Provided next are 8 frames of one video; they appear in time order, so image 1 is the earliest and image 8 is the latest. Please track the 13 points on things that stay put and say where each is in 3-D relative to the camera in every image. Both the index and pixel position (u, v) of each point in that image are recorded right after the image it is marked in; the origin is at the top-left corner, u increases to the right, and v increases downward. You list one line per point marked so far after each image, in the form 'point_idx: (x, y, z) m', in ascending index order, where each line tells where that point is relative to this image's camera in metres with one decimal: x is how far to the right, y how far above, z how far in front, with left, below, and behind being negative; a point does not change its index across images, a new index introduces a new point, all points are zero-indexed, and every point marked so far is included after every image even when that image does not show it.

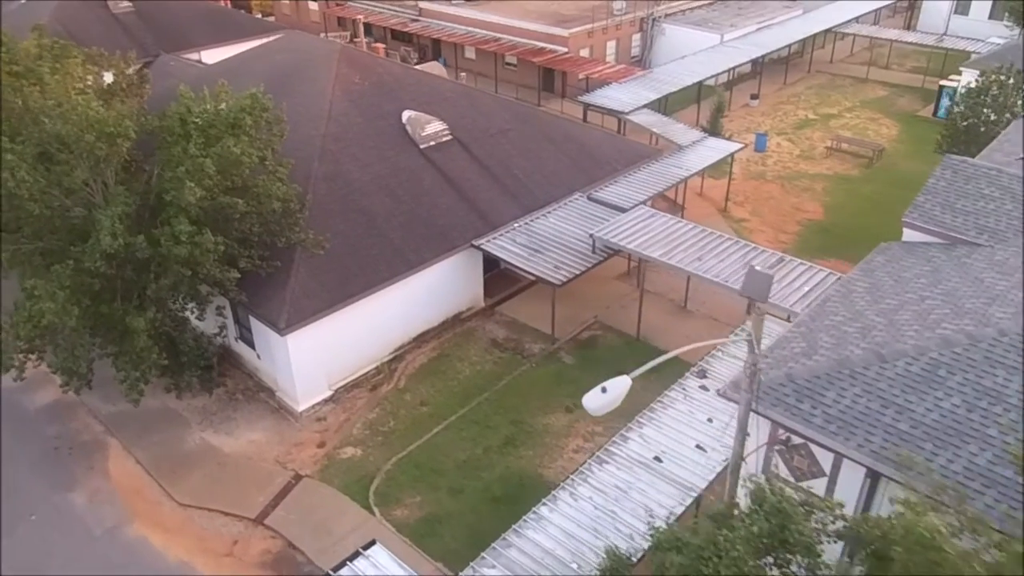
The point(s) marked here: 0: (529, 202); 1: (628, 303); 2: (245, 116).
0: (+0.6, +3.1, +19.7) m
1: (+4.1, -0.6, +19.5) m
2: (-7.0, +4.5, +14.5) m
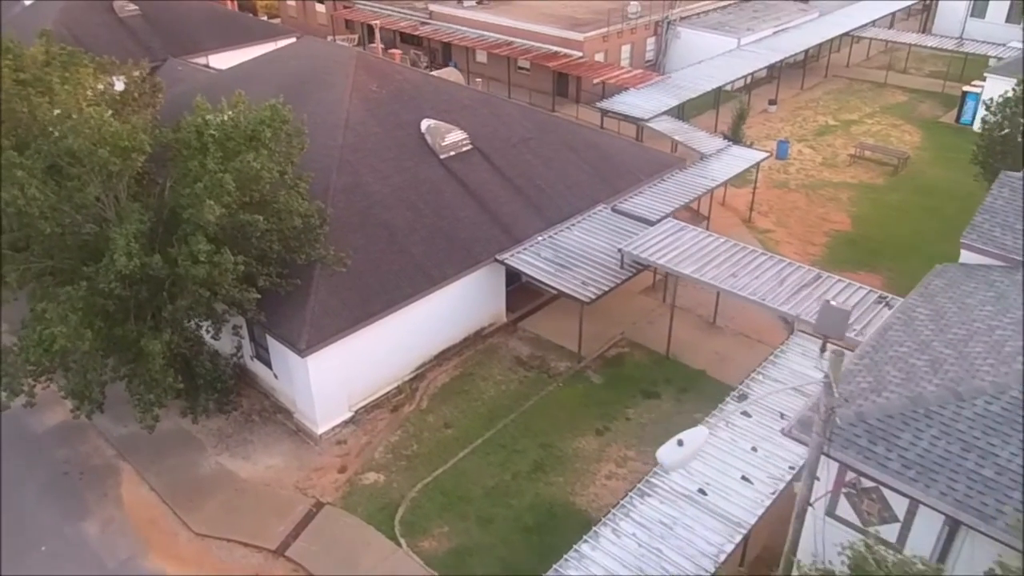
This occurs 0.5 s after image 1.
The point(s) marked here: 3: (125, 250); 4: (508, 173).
0: (+1.4, +2.6, +19.0) m
1: (+4.9, -1.1, +18.8) m
2: (-6.2, +4.0, +13.9) m
3: (-8.8, +0.9, +12.6) m
4: (-0.1, +4.1, +19.4) m
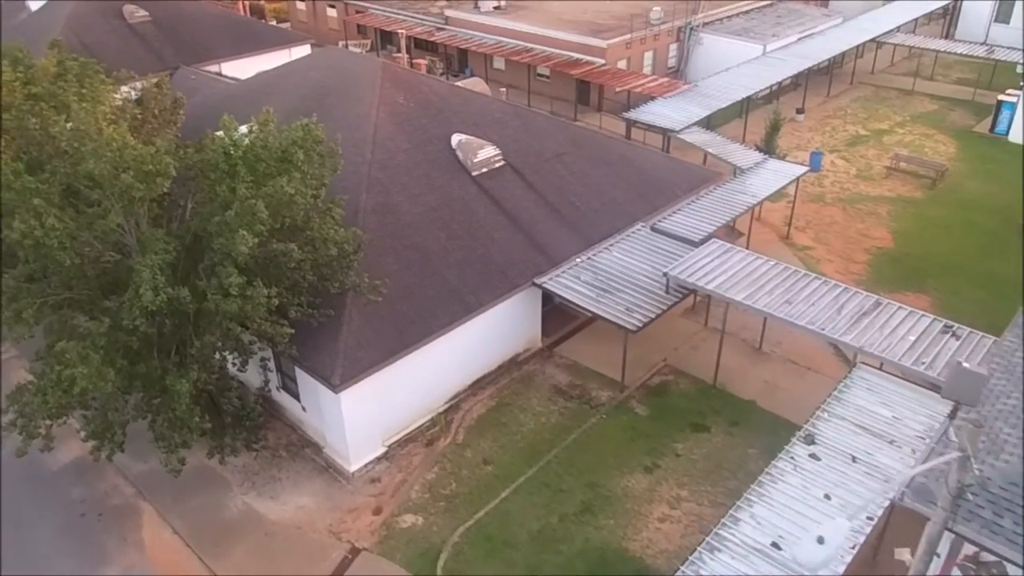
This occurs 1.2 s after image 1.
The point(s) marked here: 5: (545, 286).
0: (+2.6, +1.8, +18.2) m
1: (+6.1, -1.8, +18.0) m
2: (-5.1, +3.2, +13.0) m
3: (-7.6, +0.1, +11.7) m
4: (+1.0, +3.3, +18.6) m
5: (+1.0, +0.1, +16.7) m
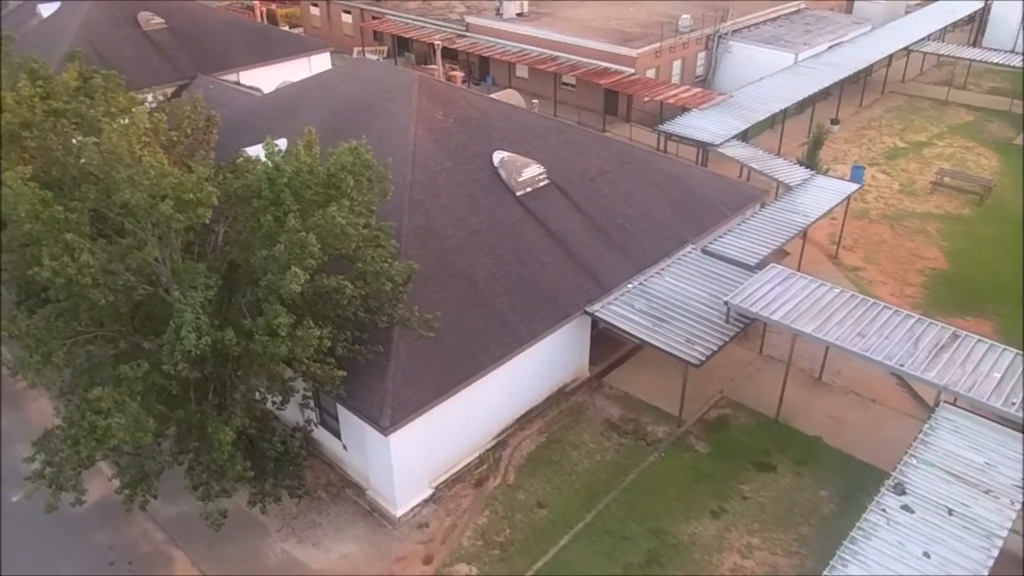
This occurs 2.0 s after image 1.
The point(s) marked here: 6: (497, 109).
0: (+4.0, +1.0, +17.2) m
1: (+7.5, -2.7, +17.1) m
2: (-3.6, +2.4, +12.1) m
3: (-6.2, -0.7, +10.7) m
4: (+2.5, +2.5, +17.6) m
5: (+2.4, -0.8, +15.7) m
6: (-0.5, +6.2, +19.1) m
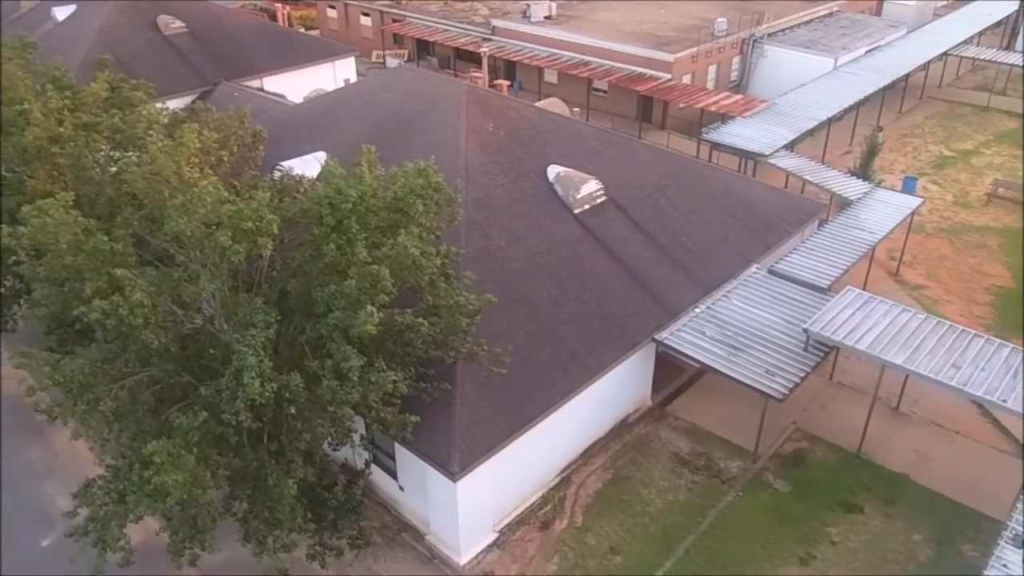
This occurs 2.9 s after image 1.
0: (+5.7, +0.3, +16.2) m
1: (+9.2, -3.4, +16.1) m
2: (-1.9, +1.7, +11.0) m
3: (-4.5, -1.4, +9.7) m
4: (+4.1, +1.8, +16.6) m
5: (+4.1, -1.5, +14.7) m
6: (+1.2, +5.5, +18.1) m
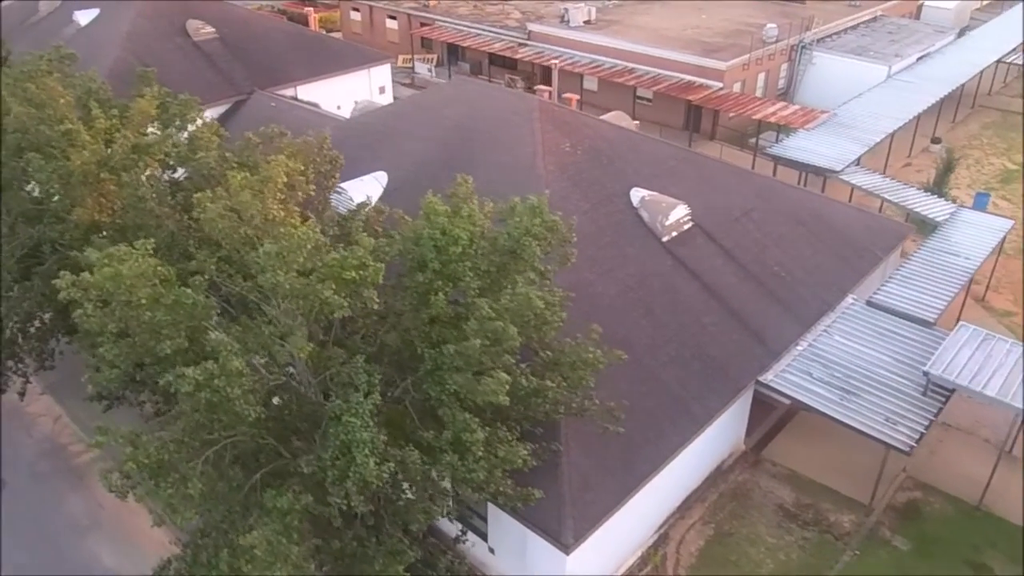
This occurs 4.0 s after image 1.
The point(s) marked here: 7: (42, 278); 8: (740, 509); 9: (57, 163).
0: (+7.9, -0.7, +15.0) m
1: (+11.4, -4.3, +14.9) m
2: (+0.4, +0.8, +9.8) m
3: (-2.2, -2.4, +8.4) m
4: (+6.4, +0.8, +15.4) m
5: (+6.4, -2.4, +13.5) m
6: (+3.4, +4.6, +16.8) m
7: (-11.6, +0.2, +13.6) m
8: (+5.7, -5.5, +13.8) m
9: (-10.8, +3.0, +13.1) m
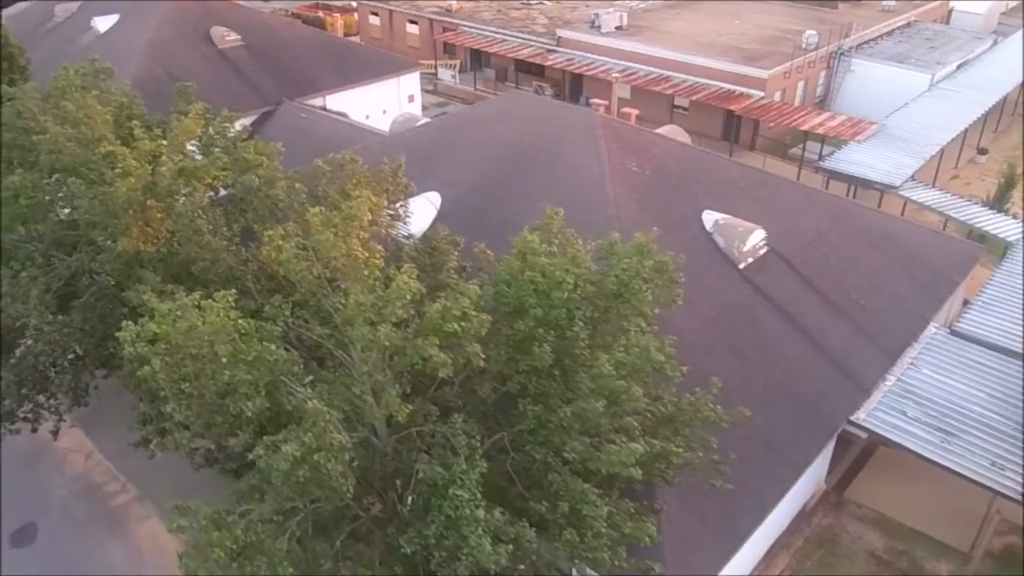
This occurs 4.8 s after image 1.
0: (+9.6, -1.4, +14.2) m
1: (+13.1, -5.0, +14.1) m
2: (+2.1, 0.0, +8.9) m
3: (-0.4, -3.1, +7.5) m
4: (+8.1, +0.1, +14.5) m
5: (+8.1, -3.1, +12.7) m
6: (+5.1, +3.8, +15.9) m
7: (-9.9, -0.5, +12.7) m
8: (+7.4, -6.3, +12.9) m
9: (-9.1, +2.2, +12.1) m
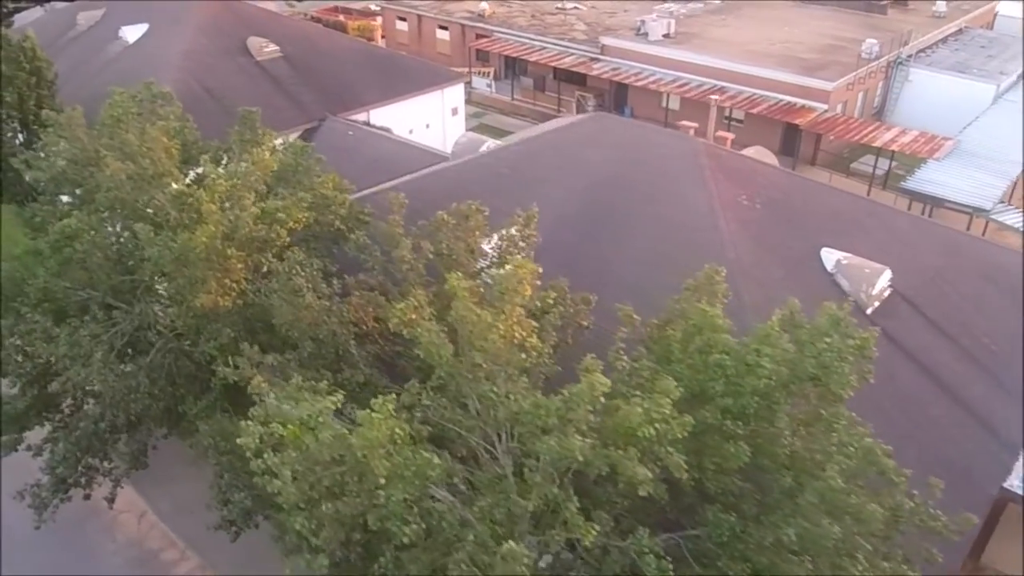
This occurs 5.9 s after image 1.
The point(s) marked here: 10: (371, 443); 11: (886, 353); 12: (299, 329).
0: (+12.1, -2.5, +13.0) m
1: (+15.6, -6.1, +12.9) m
2: (+4.6, -1.1, +7.6) m
3: (+2.1, -4.3, +6.2) m
4: (+10.5, -1.0, +13.3) m
5: (+10.5, -4.2, +11.4) m
6: (+7.5, +2.7, +14.6) m
7: (-7.5, -1.7, +11.3) m
8: (+9.9, -7.4, +11.7) m
9: (-6.7, +1.0, +10.7) m
10: (-1.7, -1.7, +6.4) m
11: (+8.3, -1.4, +12.3) m
12: (-3.6, -0.7, +9.3) m
